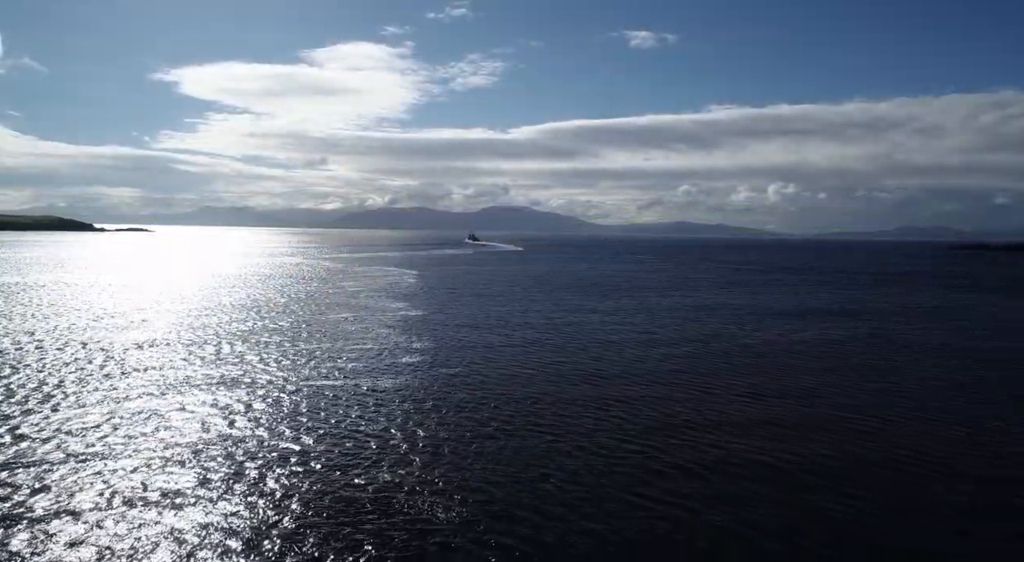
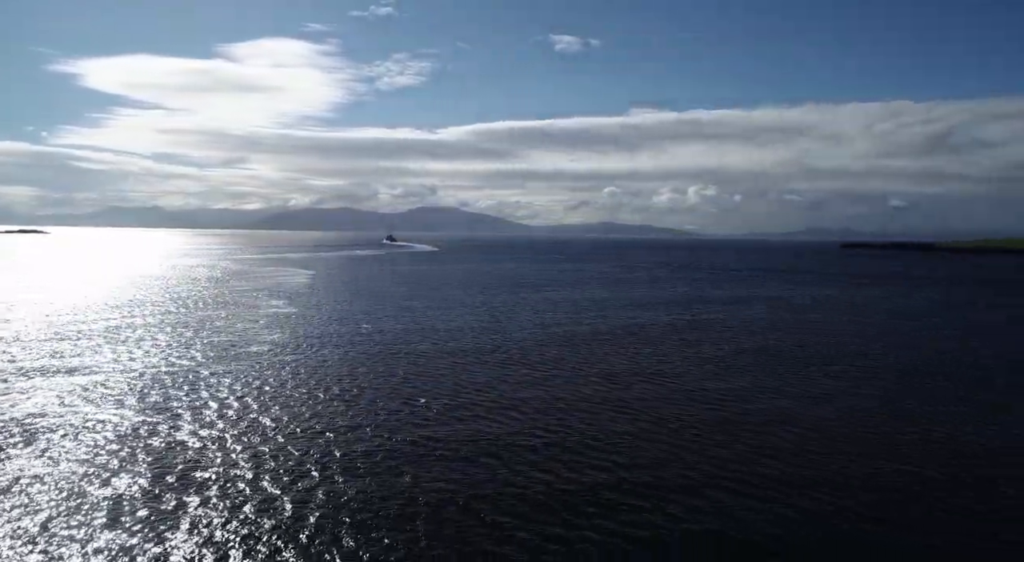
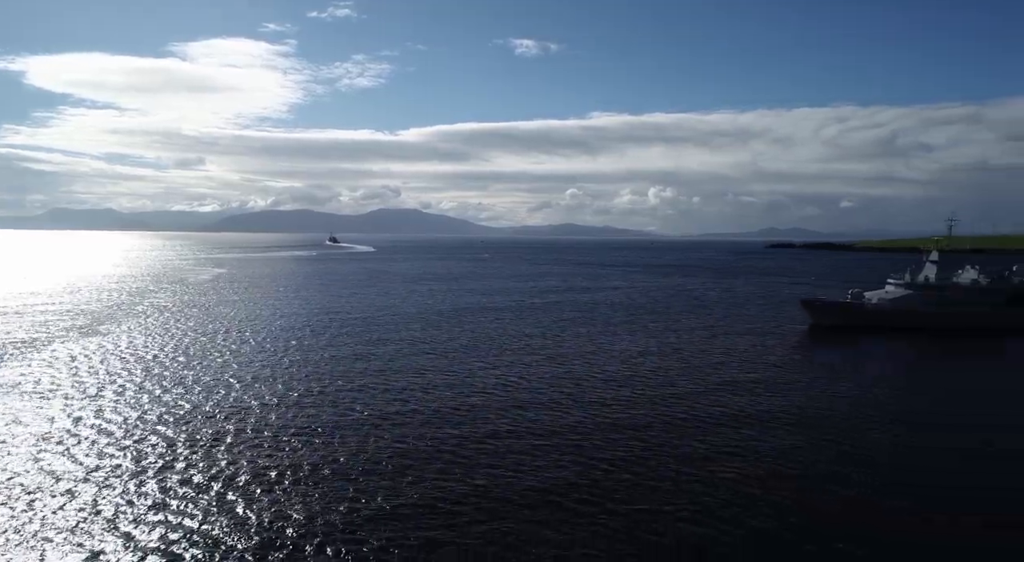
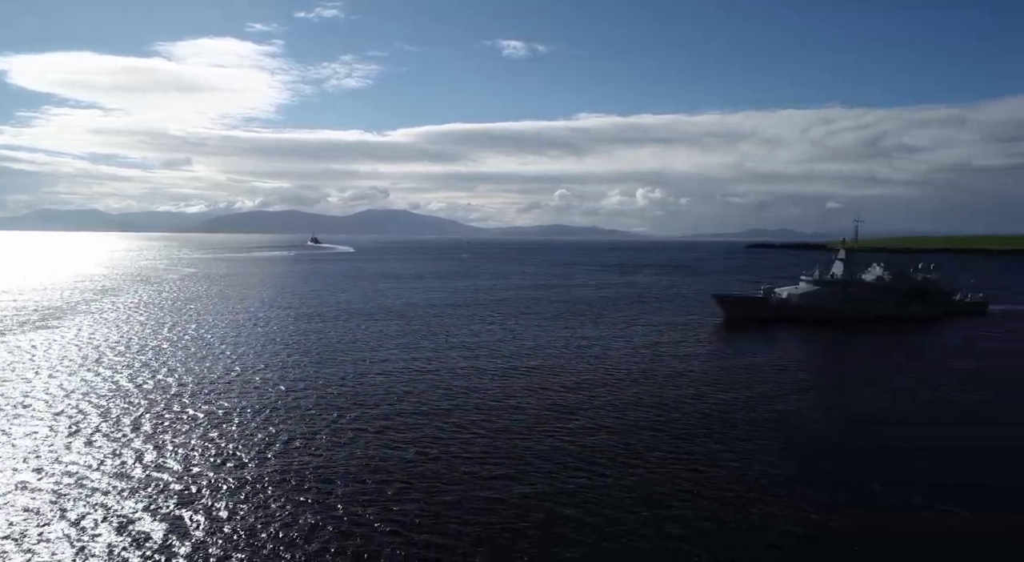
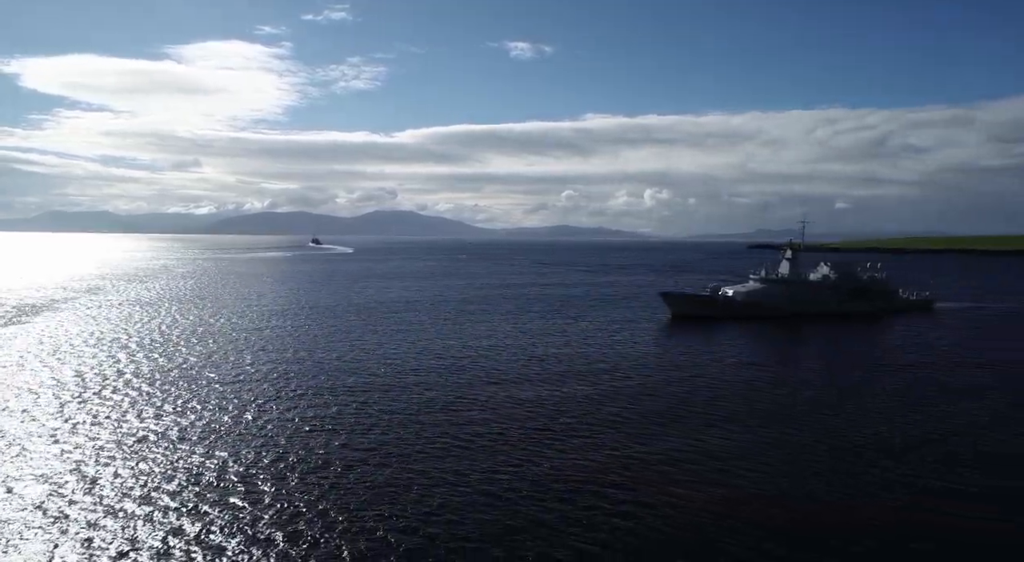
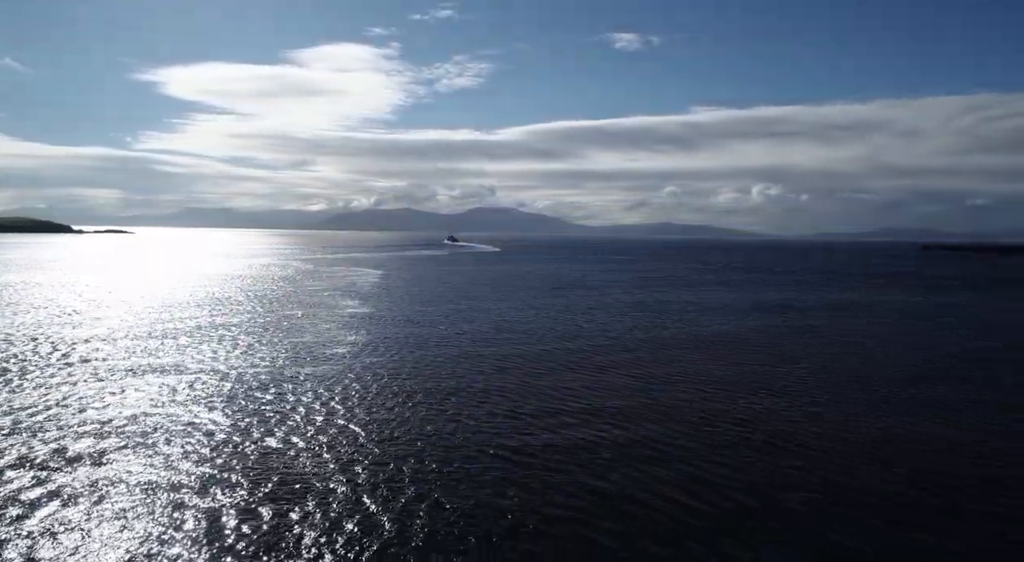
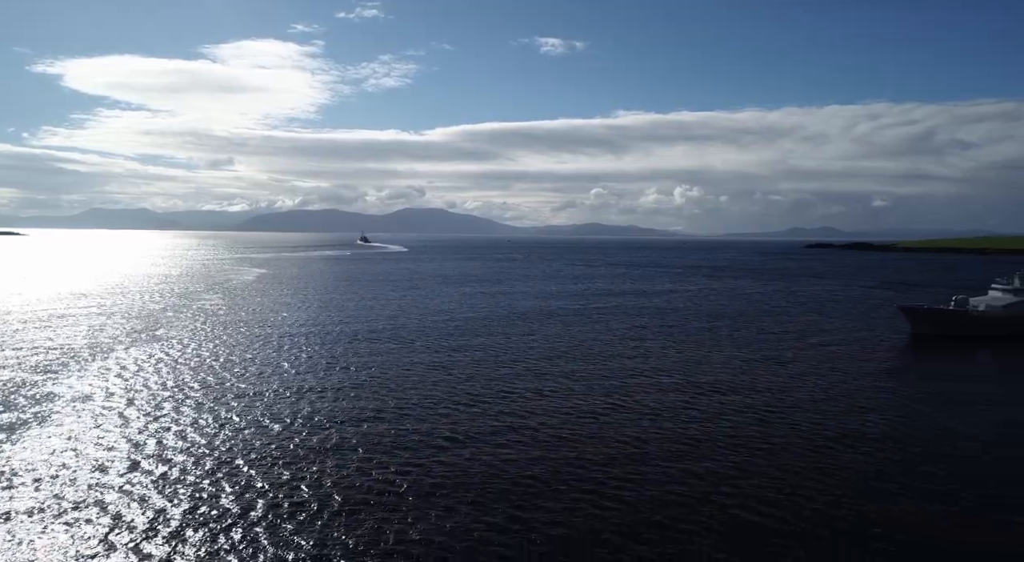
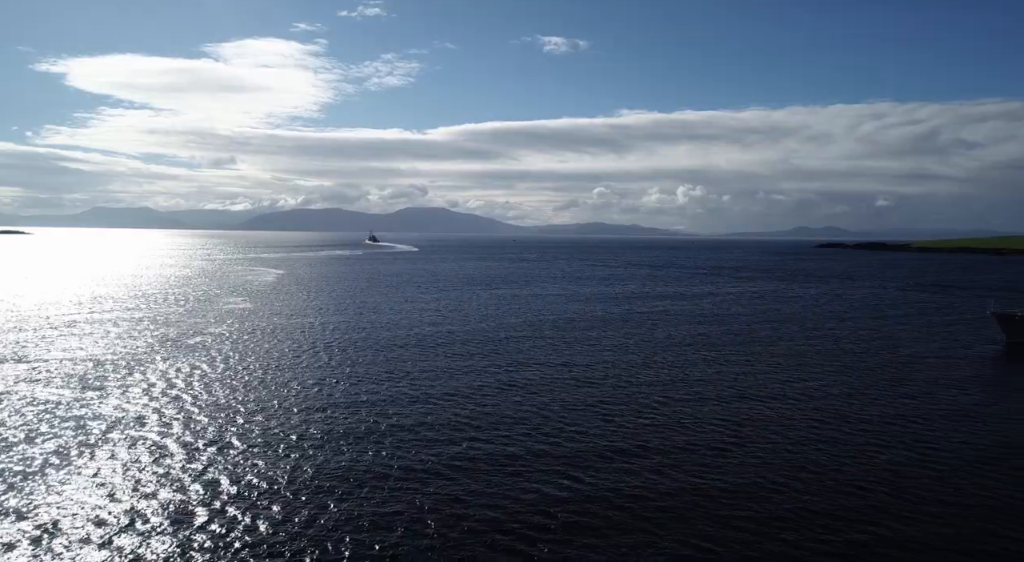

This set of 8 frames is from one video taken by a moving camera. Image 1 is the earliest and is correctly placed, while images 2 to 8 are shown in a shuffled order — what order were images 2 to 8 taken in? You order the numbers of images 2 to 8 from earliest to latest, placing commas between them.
6, 2, 8, 7, 3, 4, 5
